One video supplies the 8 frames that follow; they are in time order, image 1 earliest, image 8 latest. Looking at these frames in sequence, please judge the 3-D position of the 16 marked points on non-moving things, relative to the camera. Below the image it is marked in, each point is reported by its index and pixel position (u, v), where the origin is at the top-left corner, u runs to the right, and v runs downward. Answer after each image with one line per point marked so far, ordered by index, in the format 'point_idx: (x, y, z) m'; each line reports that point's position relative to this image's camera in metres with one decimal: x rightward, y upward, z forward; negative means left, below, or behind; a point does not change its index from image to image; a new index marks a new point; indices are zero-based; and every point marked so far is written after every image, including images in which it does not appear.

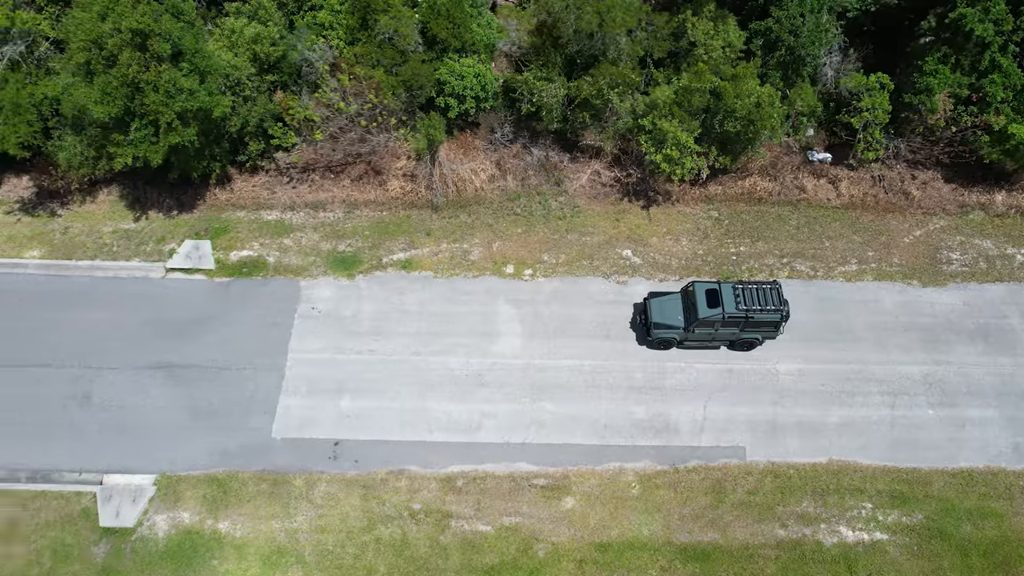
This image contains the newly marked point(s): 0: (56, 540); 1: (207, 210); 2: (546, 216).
0: (-8.5, -4.7, +15.1) m
1: (-7.2, +1.9, +19.4) m
2: (+0.8, +1.7, +19.2) m
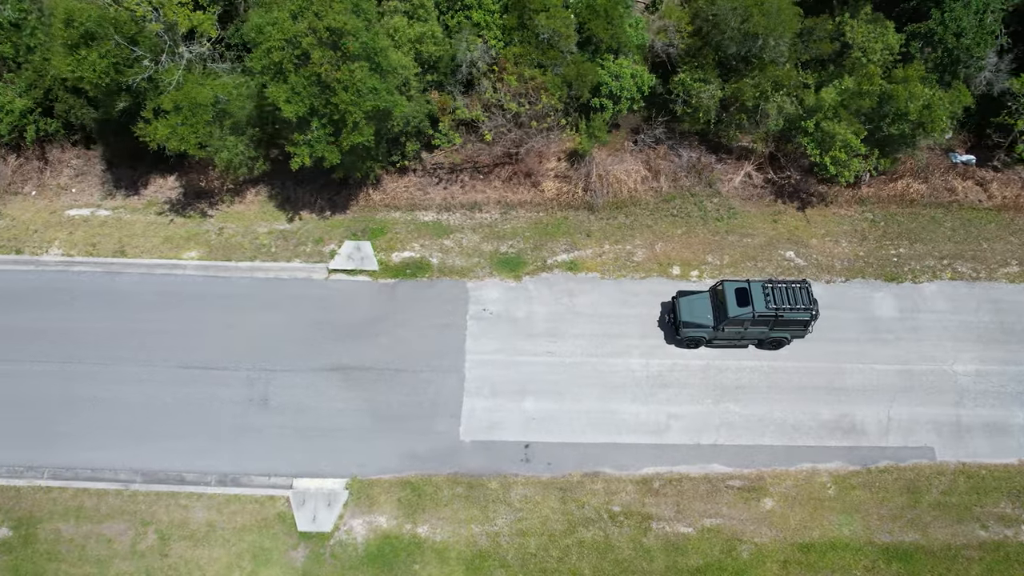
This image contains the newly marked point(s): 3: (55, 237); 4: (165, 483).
0: (-4.8, -4.7, +15.0) m
1: (-3.5, +1.8, +19.3) m
2: (+4.5, +1.6, +19.2) m
3: (-10.5, +1.2, +18.8) m
4: (-6.6, -3.8, +15.6) m
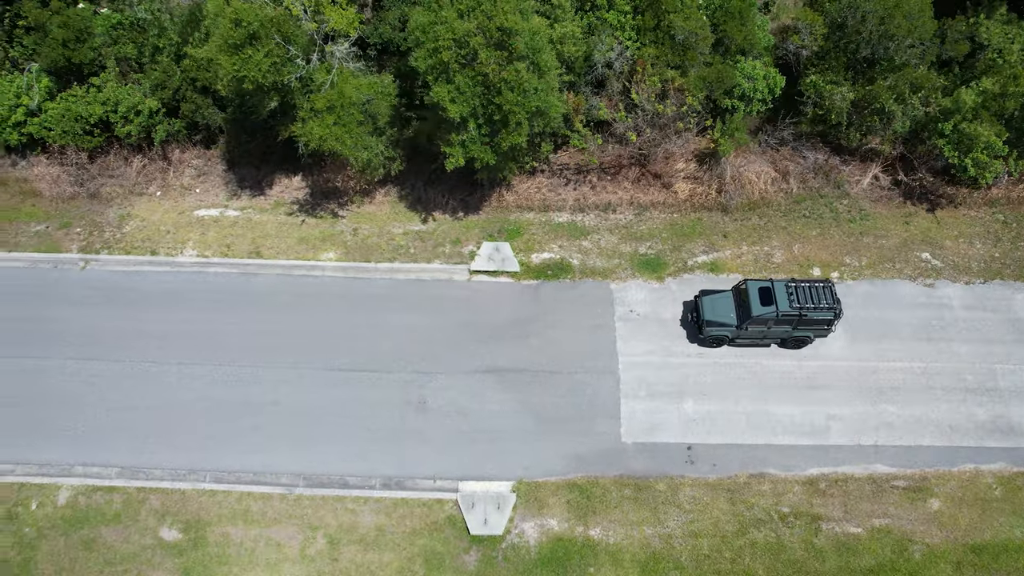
0: (-1.6, -4.7, +15.0) m
1: (-0.4, +1.8, +19.2) m
2: (+7.6, +1.6, +19.3) m
3: (-7.4, +1.2, +18.7) m
4: (-3.5, -3.8, +15.5) m
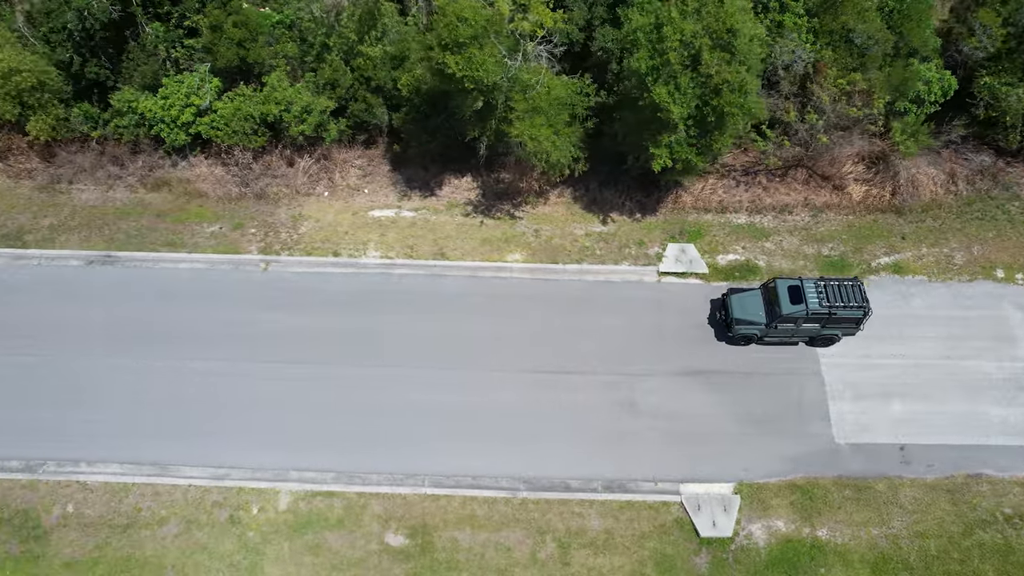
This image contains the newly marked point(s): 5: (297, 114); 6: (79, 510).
0: (+2.6, -4.8, +14.9) m
1: (+3.7, +1.8, +19.2) m
2: (+11.8, +1.6, +19.3) m
3: (-3.2, +1.1, +18.6) m
4: (+0.7, -3.8, +15.4) m
5: (-5.0, +4.0, +19.1) m
6: (-8.1, -4.1, +15.2) m
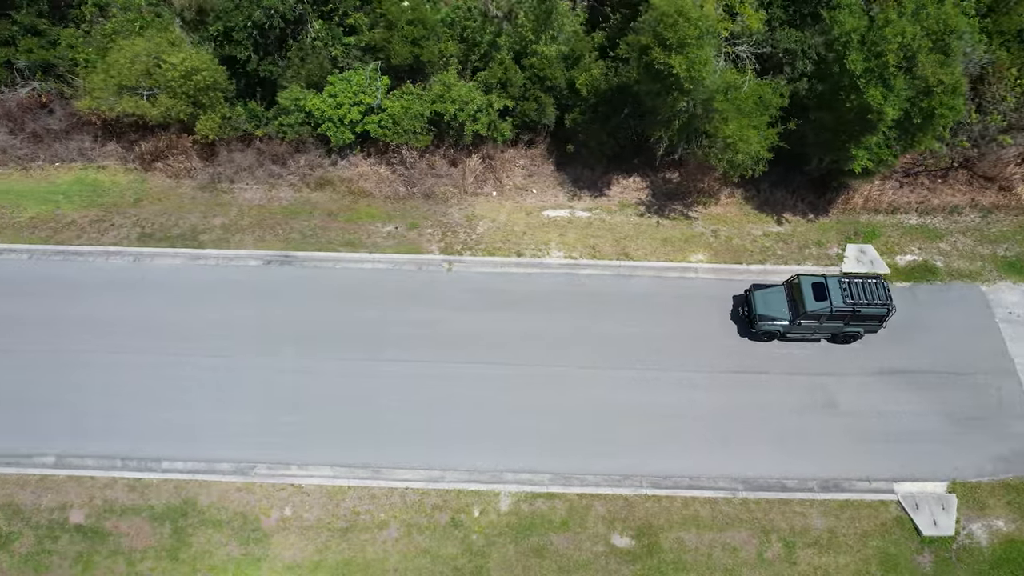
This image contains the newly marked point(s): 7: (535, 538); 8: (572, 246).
0: (+6.8, -4.8, +15.0) m
1: (+7.8, +1.8, +19.3) m
2: (+15.8, +1.6, +19.6) m
3: (+0.8, +1.1, +18.5) m
4: (+4.9, -3.8, +15.5) m
5: (-1.0, +4.0, +19.0) m
6: (-4.0, -4.2, +15.1) m
7: (+0.4, -4.5, +14.8) m
8: (+1.3, +0.9, +18.4) m
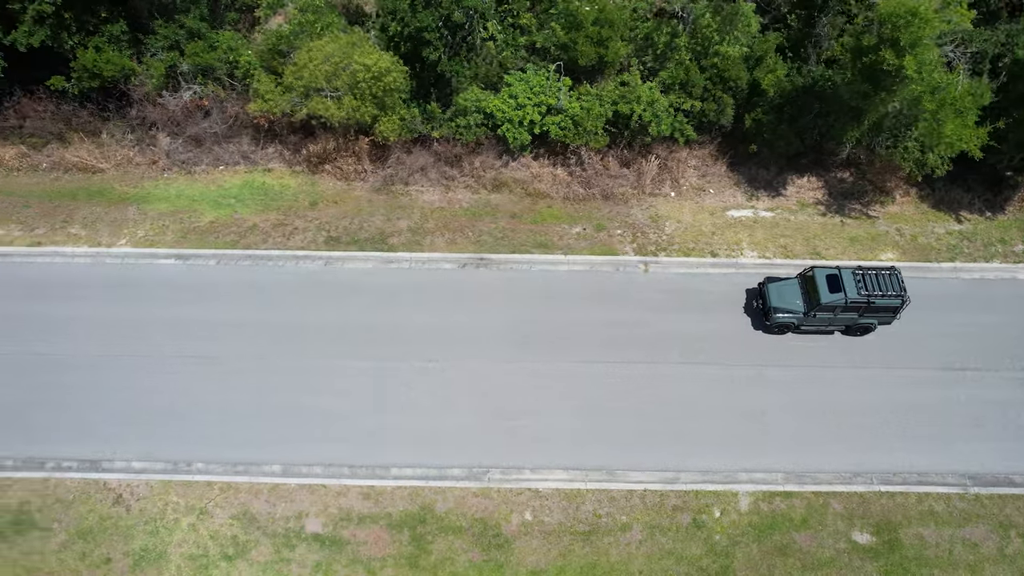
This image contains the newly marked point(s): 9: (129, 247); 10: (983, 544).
0: (+11.2, -4.7, +15.3) m
1: (+12.1, +1.9, +19.5) m
2: (+20.1, +1.8, +20.0) m
3: (+5.1, +1.1, +18.6) m
4: (+9.3, -3.8, +15.7) m
5: (+3.3, +4.0, +19.0) m
6: (+0.5, -4.2, +15.1) m
7: (+4.9, -4.6, +14.9) m
8: (+5.6, +1.0, +18.5) m
9: (-8.6, +0.9, +18.4) m
10: (+8.6, -4.7, +15.0) m
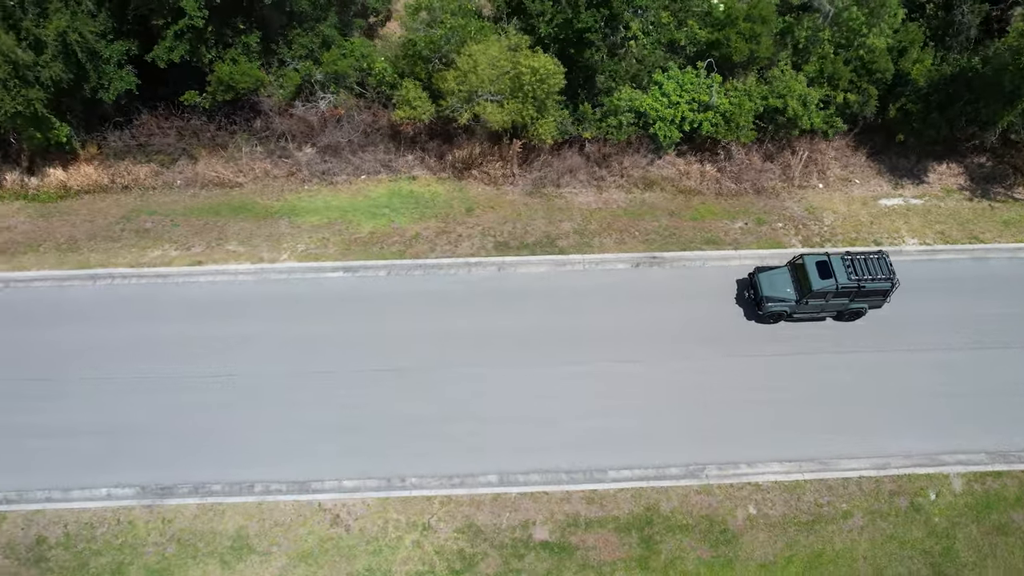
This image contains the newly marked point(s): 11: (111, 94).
0: (+15.4, -4.1, +15.9) m
1: (+15.7, +2.5, +20.2) m
2: (+23.7, +2.8, +21.1) m
3: (+8.9, +1.4, +18.9) m
4: (+13.4, -3.3, +16.2) m
5: (+6.9, +4.2, +19.2) m
6: (+4.6, -4.1, +15.2) m
7: (+9.1, -4.2, +15.2) m
8: (+9.4, +1.3, +18.8) m
9: (-4.8, +0.6, +18.0) m
10: (+12.8, -4.2, +15.5) m
11: (-9.5, +4.6, +19.3) m
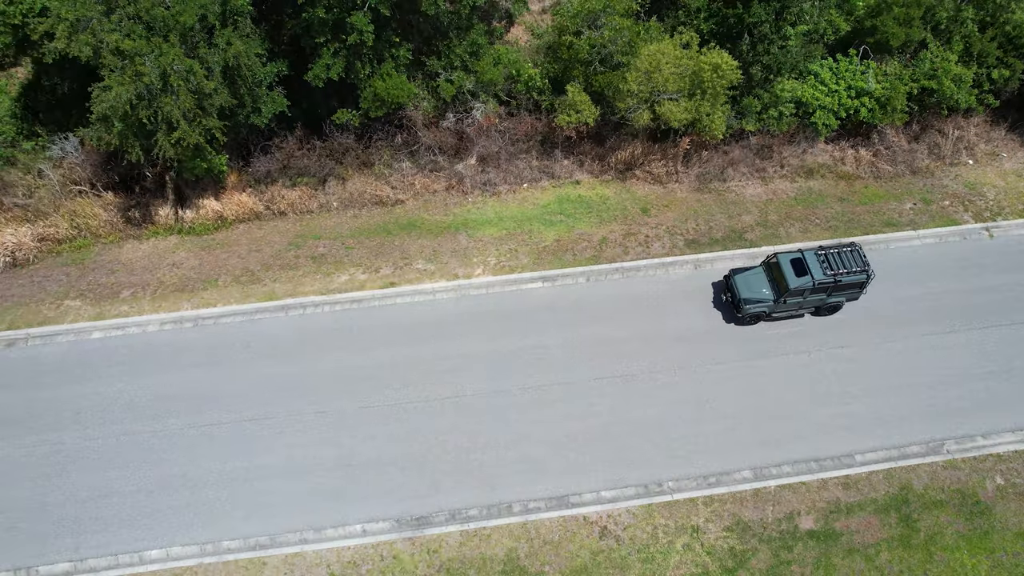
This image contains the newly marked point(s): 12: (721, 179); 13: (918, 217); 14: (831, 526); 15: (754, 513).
0: (+20.1, -2.8, +17.0) m
1: (+19.5, +3.8, +21.3) m
2: (+27.4, +4.7, +22.8) m
3: (+12.9, +2.2, +19.5) m
4: (+18.0, -2.1, +17.2) m
5: (+10.7, +4.8, +19.7) m
6: (+9.4, -3.6, +15.5) m
7: (+13.8, -3.4, +15.9) m
8: (+13.4, +2.1, +19.5) m
9: (-0.5, +0.3, +17.7) m
10: (+17.5, -3.1, +16.4) m
11: (-5.6, +3.9, +18.6) m
12: (+5.0, +2.6, +19.7) m
13: (+9.3, +1.6, +19.0) m
14: (+5.9, -4.3, +14.8) m
15: (+4.4, -4.1, +14.9) m
